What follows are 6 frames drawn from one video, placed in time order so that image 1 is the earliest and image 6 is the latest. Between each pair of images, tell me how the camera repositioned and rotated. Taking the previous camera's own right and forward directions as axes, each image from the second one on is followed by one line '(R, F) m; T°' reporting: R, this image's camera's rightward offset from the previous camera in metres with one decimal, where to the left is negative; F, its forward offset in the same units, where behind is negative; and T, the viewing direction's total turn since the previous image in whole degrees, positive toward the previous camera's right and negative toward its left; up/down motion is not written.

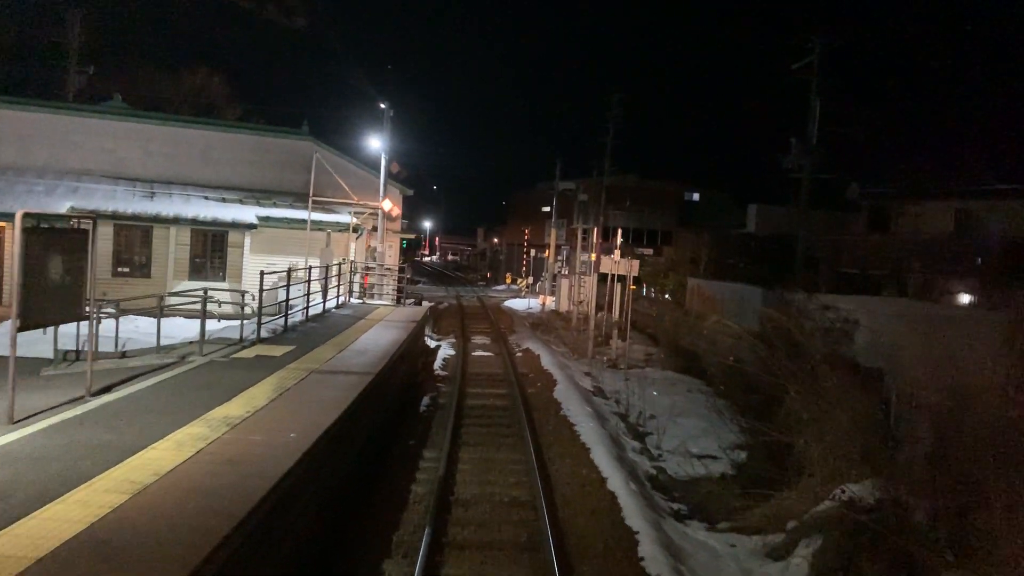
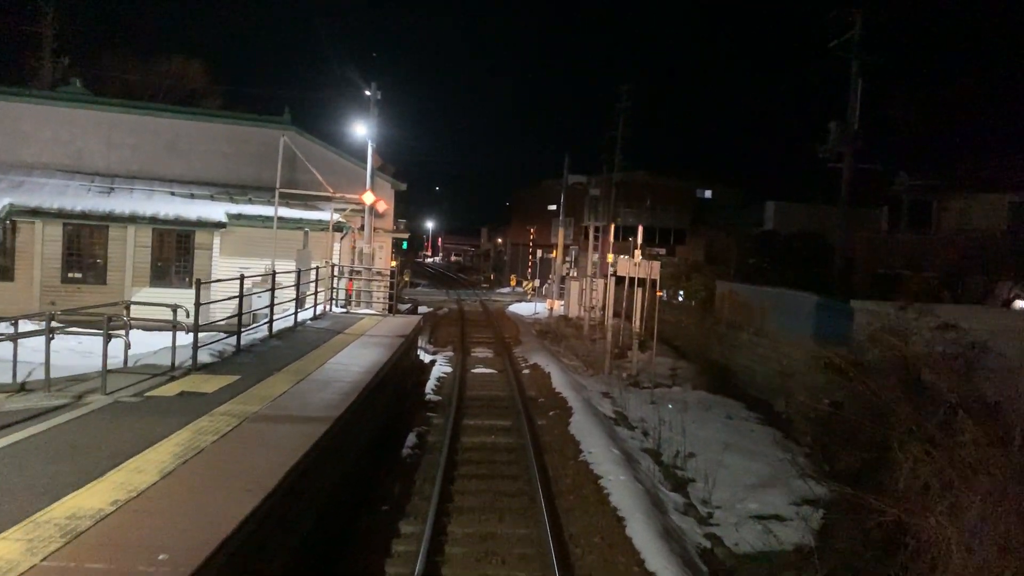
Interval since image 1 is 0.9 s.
(0.0, +2.6) m; 0°
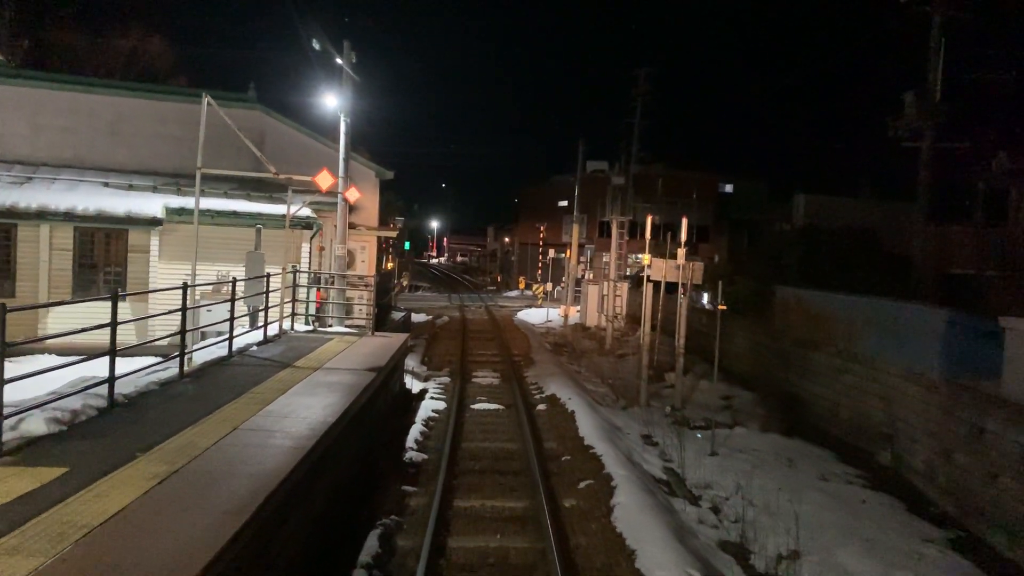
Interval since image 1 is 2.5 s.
(0.0, +3.8) m; 0°
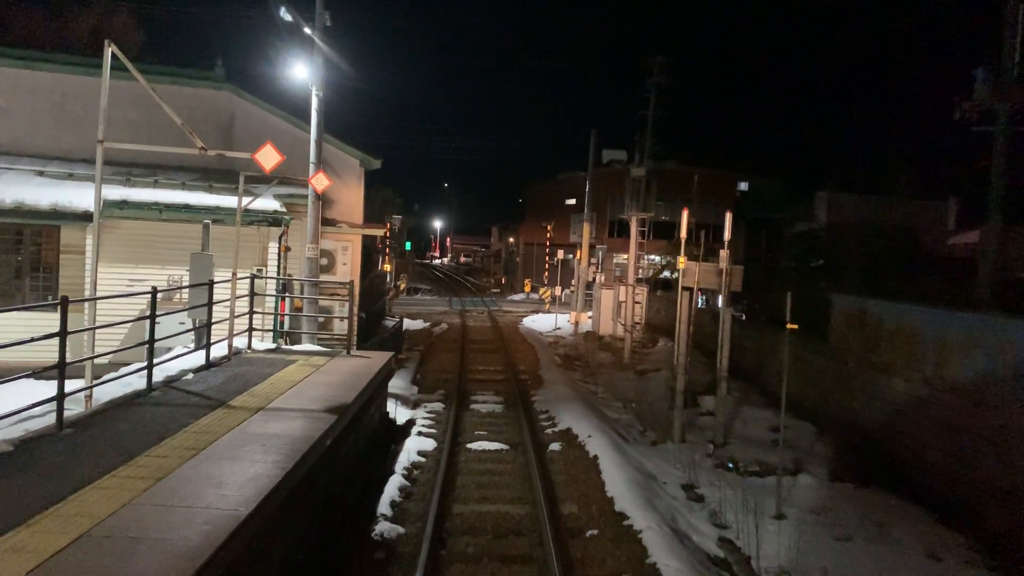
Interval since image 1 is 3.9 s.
(0.0, +2.5) m; 0°
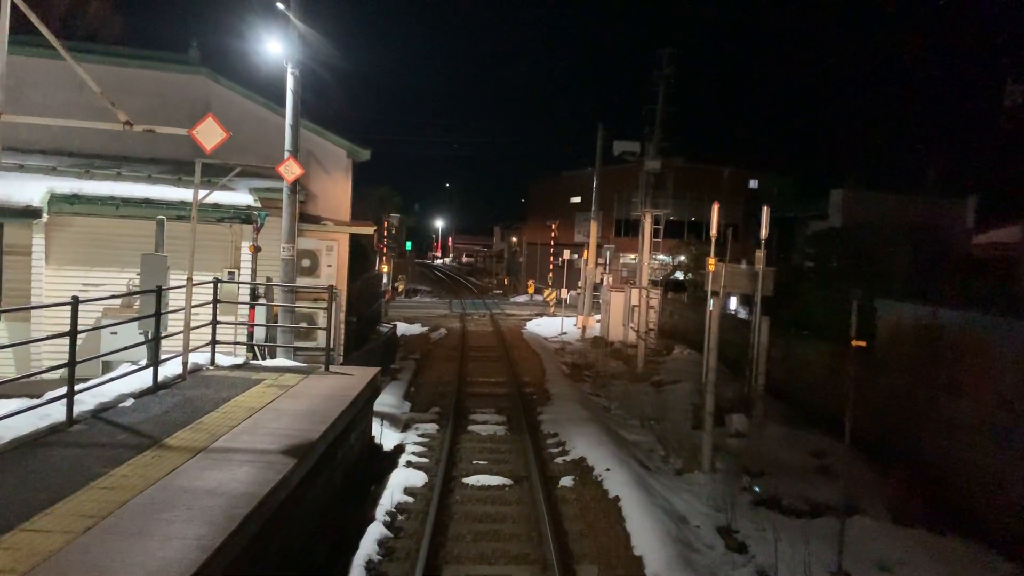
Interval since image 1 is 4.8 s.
(0.0, +1.6) m; 0°
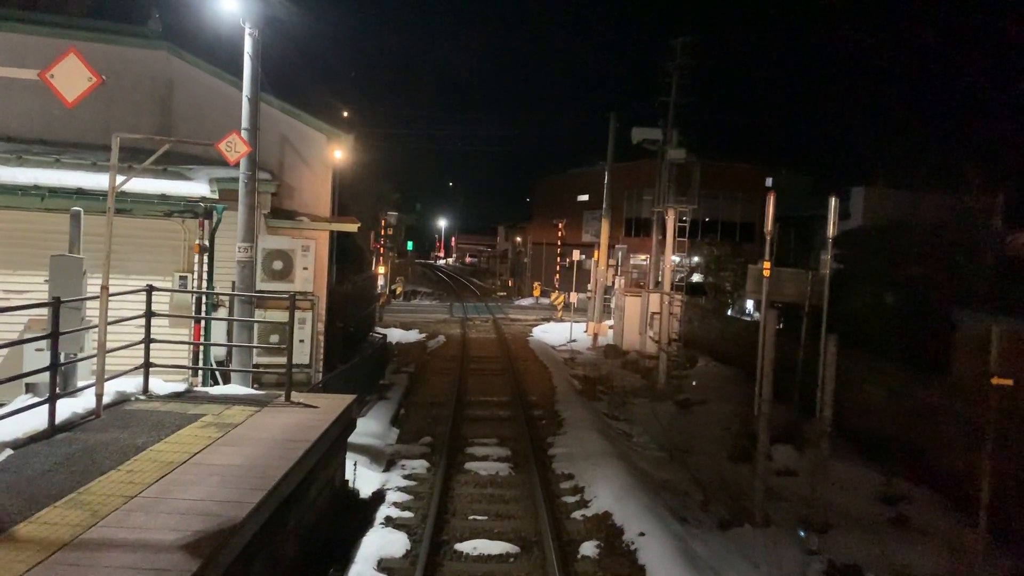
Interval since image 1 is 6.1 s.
(0.0, +2.0) m; 0°
